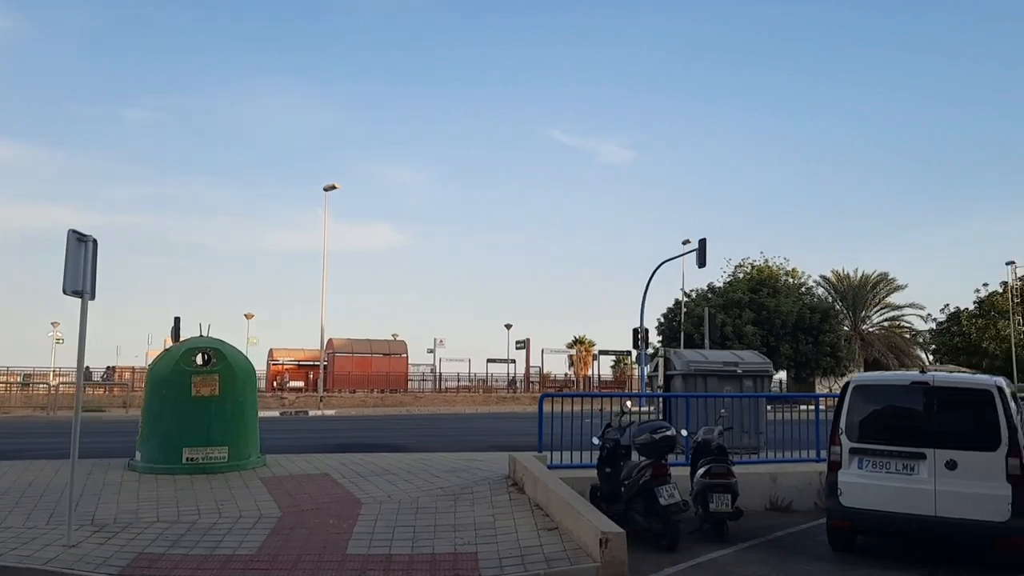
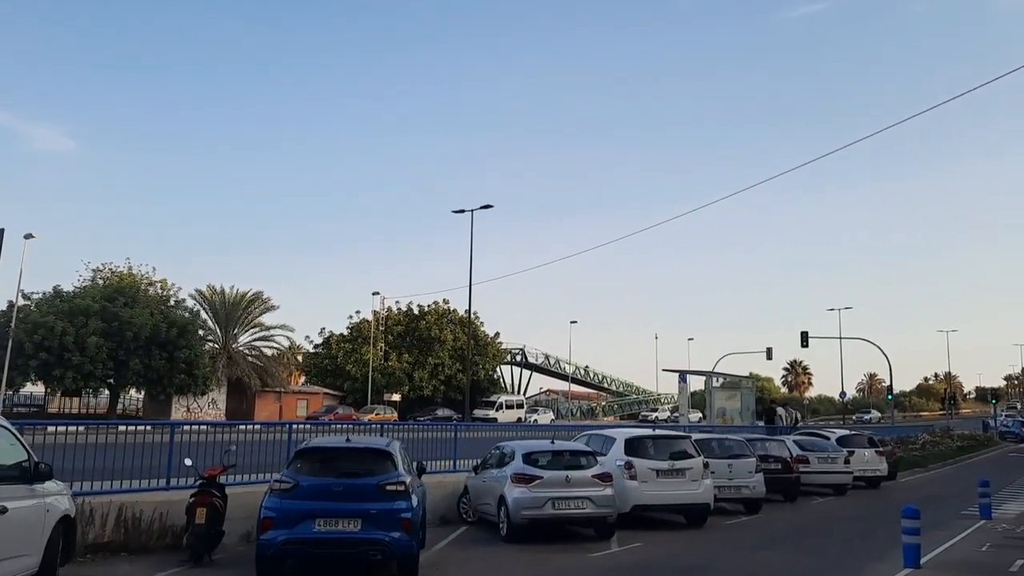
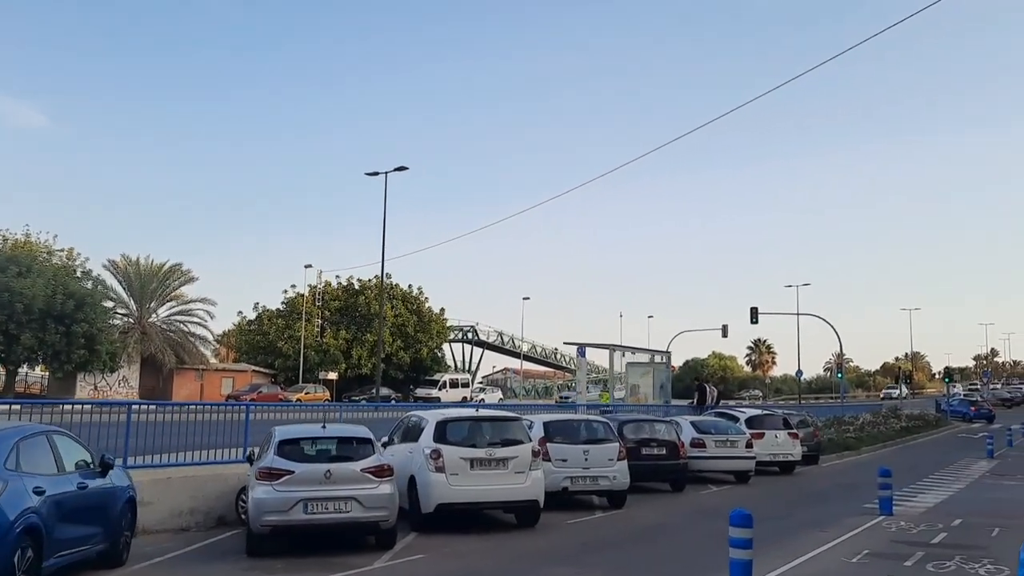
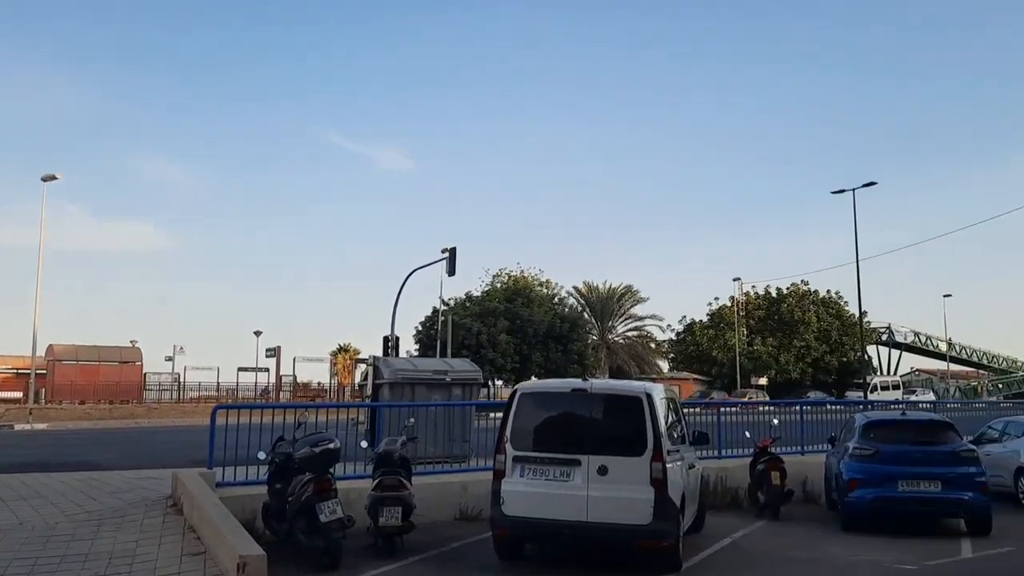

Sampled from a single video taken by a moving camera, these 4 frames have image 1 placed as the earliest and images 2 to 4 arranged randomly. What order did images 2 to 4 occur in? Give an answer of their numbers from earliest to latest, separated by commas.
4, 2, 3
